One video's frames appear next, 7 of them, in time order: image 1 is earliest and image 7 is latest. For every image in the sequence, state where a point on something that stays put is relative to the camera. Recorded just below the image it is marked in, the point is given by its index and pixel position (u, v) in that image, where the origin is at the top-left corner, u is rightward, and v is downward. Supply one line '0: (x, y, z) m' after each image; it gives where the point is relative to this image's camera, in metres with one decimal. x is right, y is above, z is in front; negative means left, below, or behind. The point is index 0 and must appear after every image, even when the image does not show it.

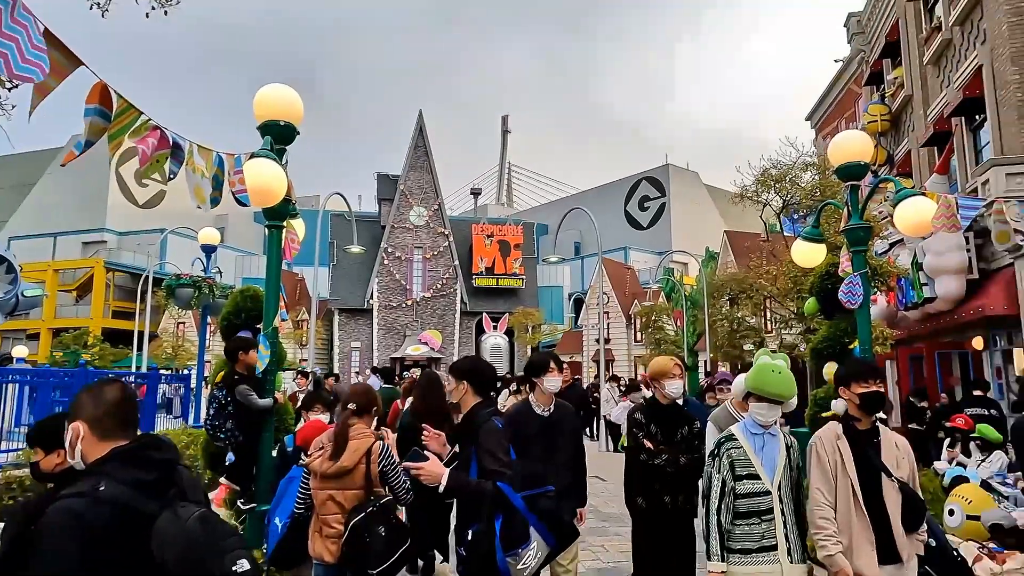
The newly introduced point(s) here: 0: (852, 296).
0: (+3.2, -0.1, +6.3) m
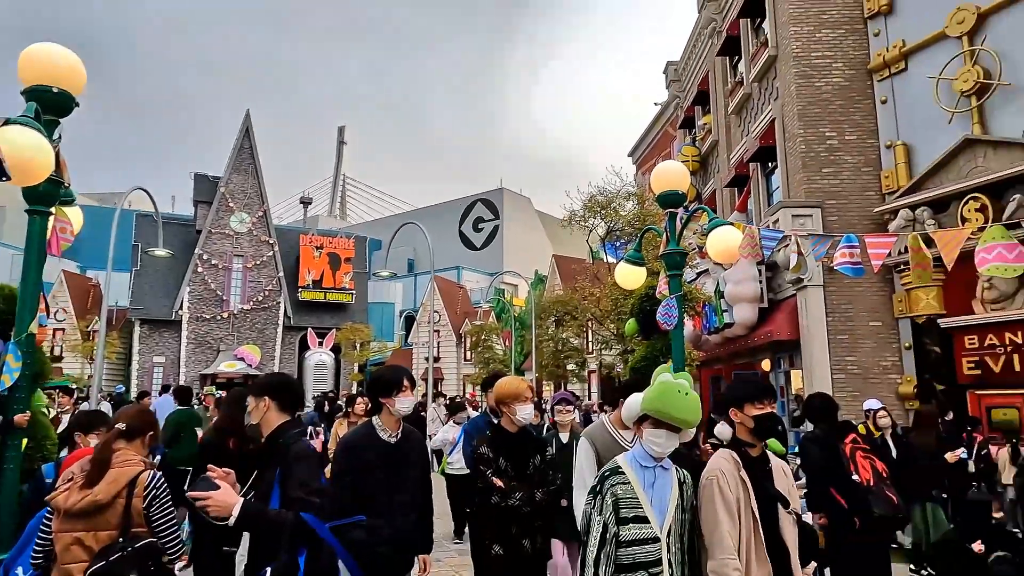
0: (+1.6, -0.3, +6.6) m
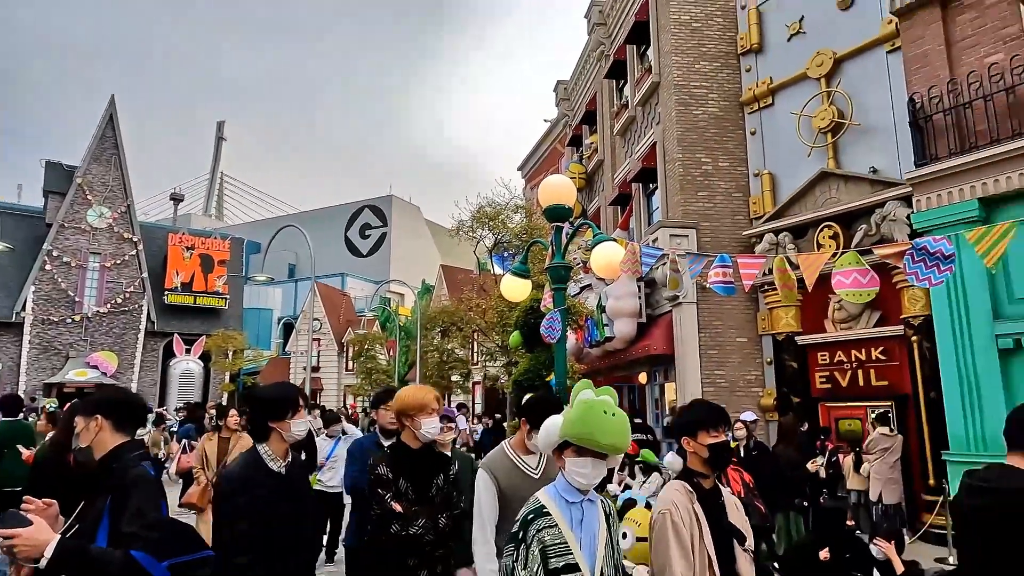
0: (+0.4, -0.4, +6.7) m
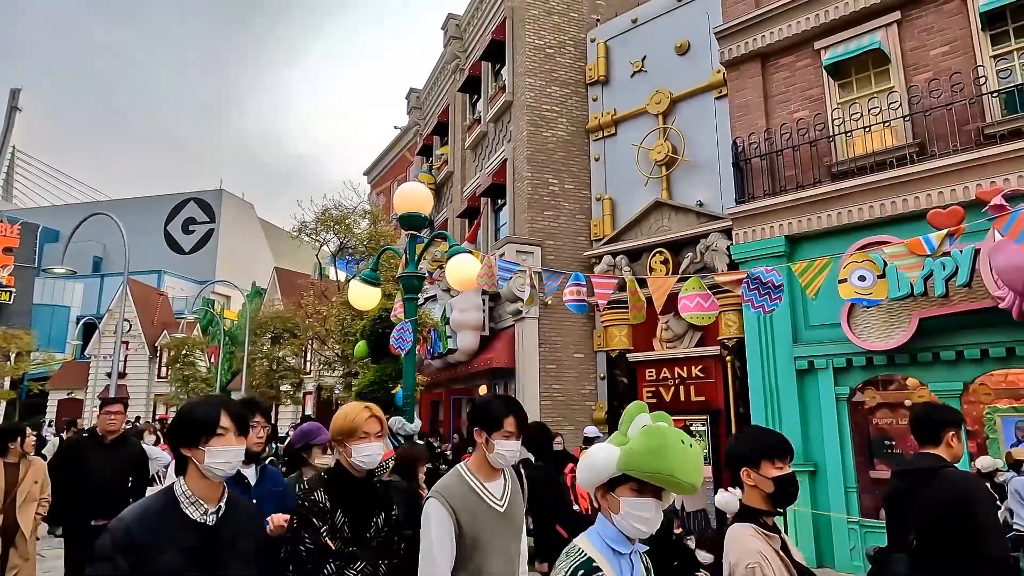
0: (-1.1, -0.5, +6.5) m
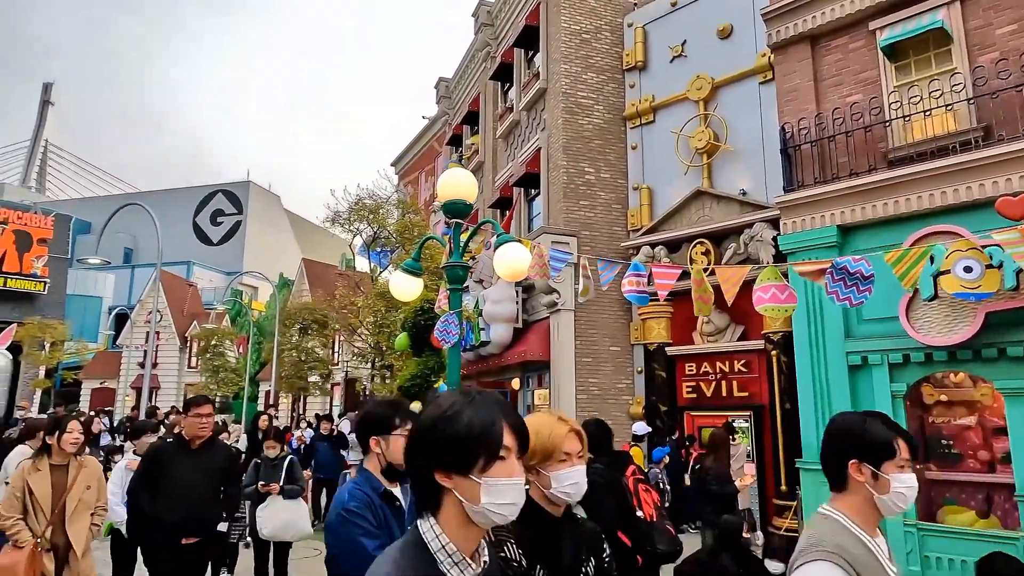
0: (-0.6, -0.4, +6.2) m
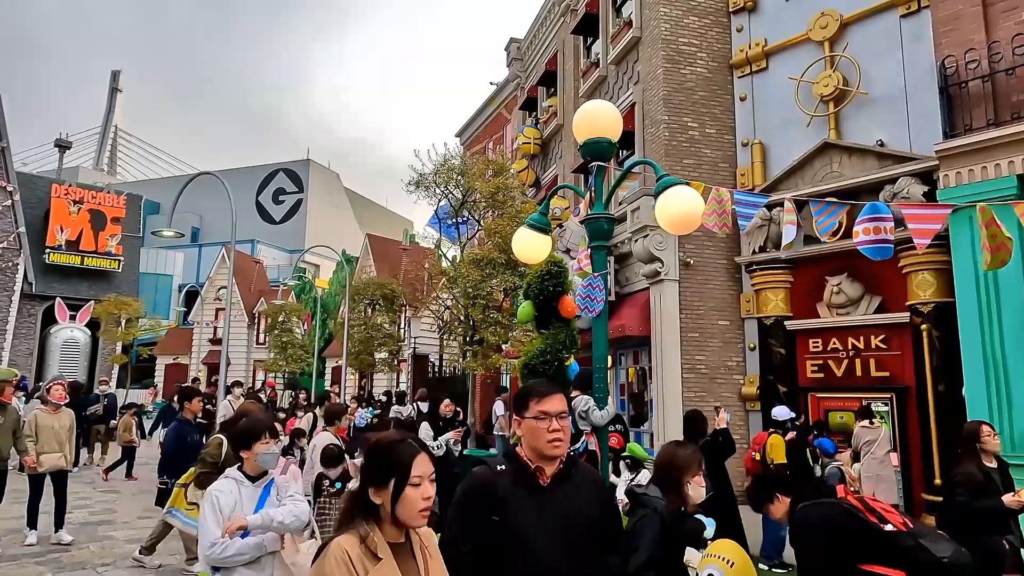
0: (+0.6, -0.1, +5.2) m
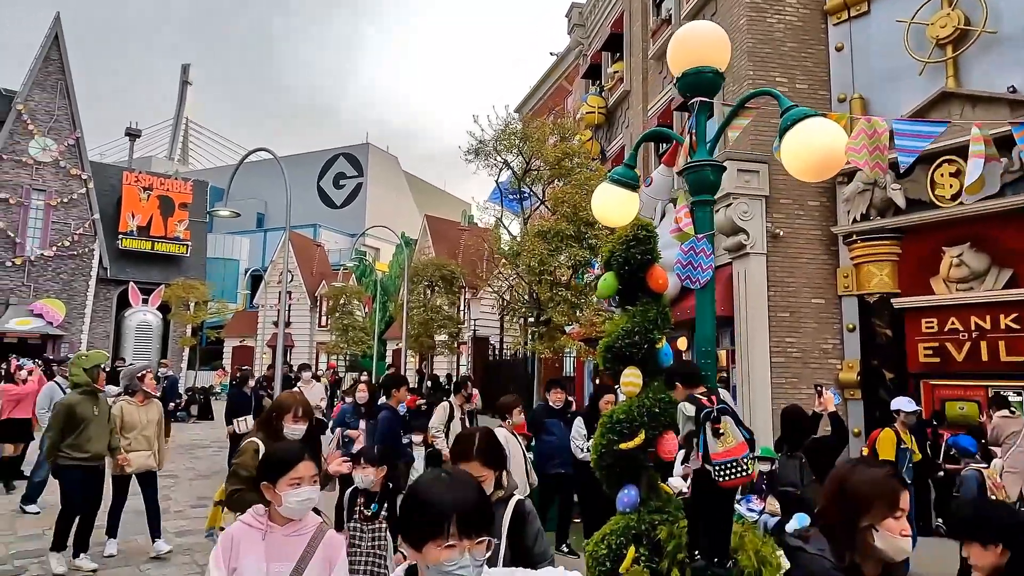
0: (+1.1, +0.1, +4.2) m
